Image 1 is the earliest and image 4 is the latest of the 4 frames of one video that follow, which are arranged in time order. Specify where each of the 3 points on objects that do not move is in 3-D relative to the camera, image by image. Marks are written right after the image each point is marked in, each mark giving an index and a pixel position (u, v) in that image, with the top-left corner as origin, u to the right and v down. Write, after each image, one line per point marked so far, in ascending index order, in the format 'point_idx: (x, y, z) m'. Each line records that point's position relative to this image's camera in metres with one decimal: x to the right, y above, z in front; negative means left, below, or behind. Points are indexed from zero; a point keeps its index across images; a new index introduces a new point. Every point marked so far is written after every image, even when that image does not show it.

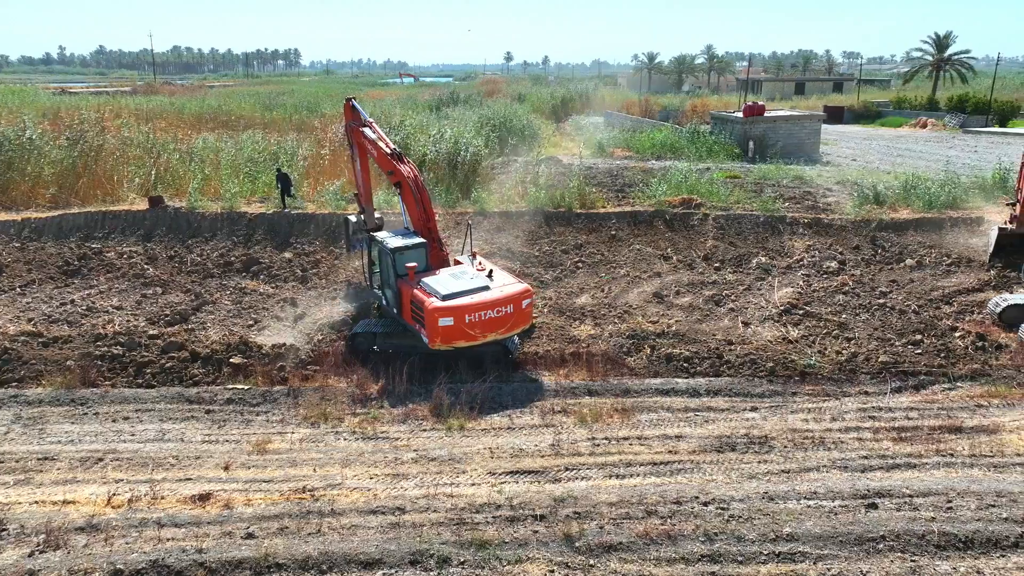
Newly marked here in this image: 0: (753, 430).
0: (+2.2, -1.3, +7.1) m
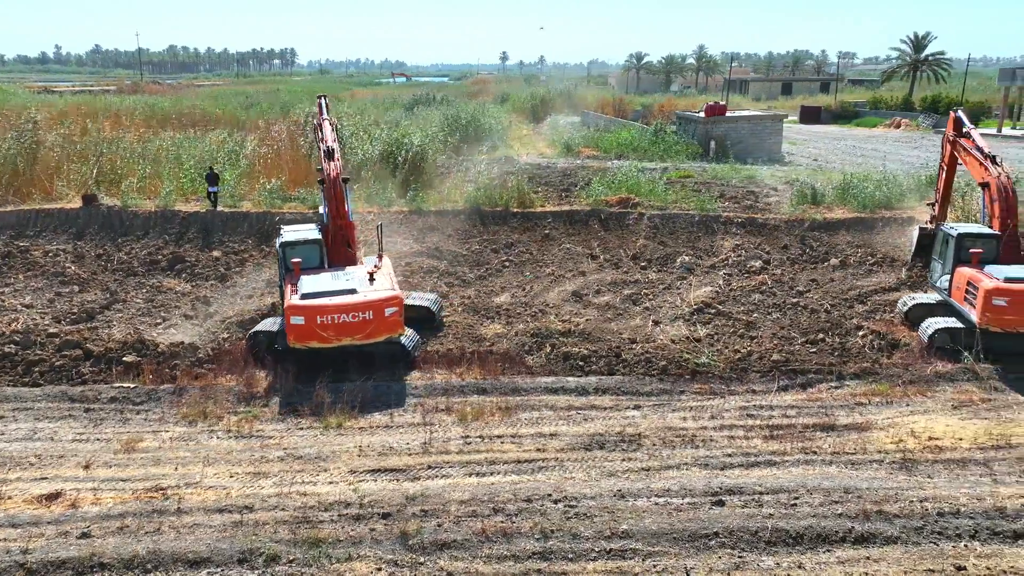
0: (+1.1, -1.3, +7.1) m
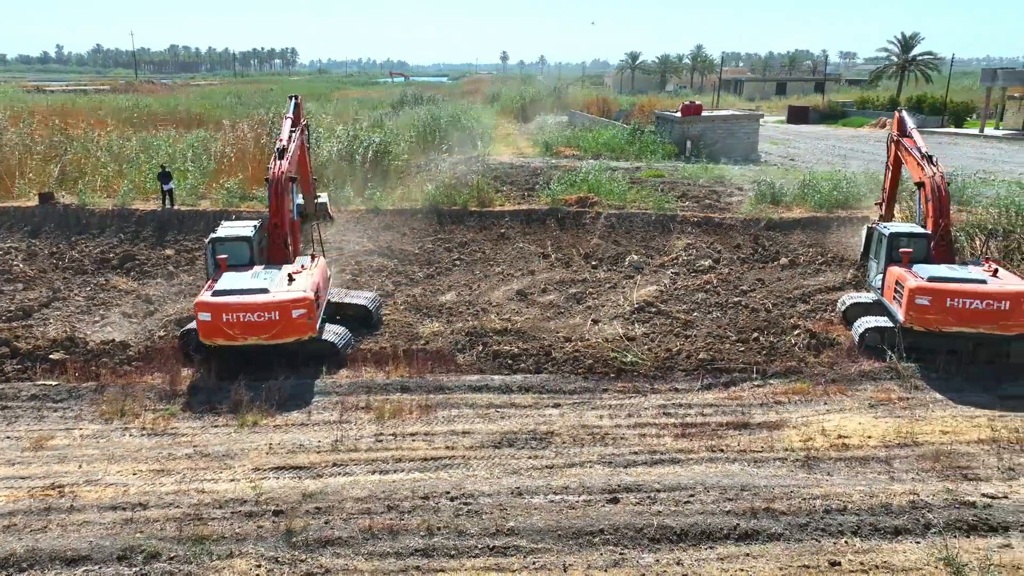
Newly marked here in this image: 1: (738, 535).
0: (+0.3, -1.3, +7.2) m
1: (+1.6, -1.7, +5.3) m
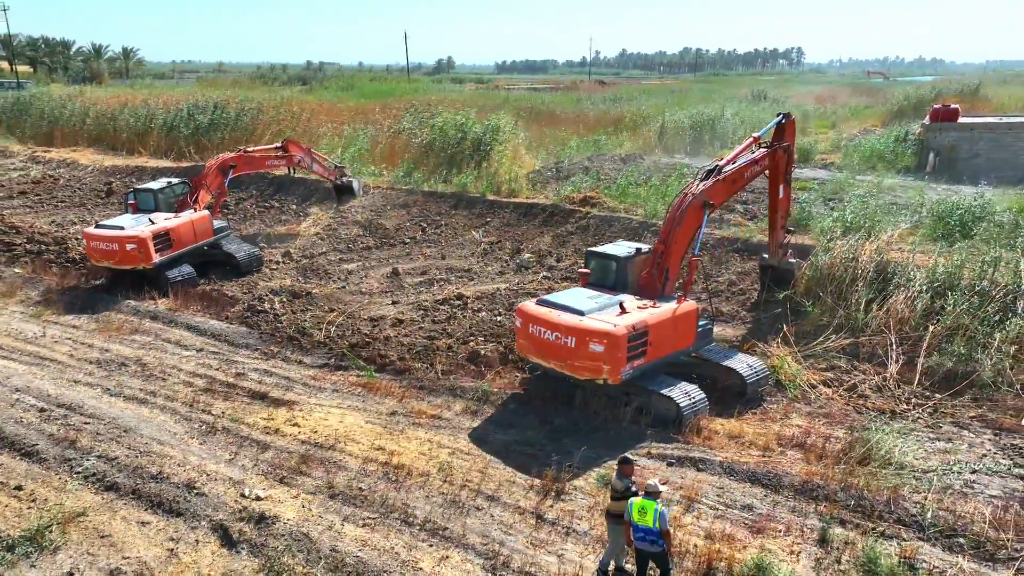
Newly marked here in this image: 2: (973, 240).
0: (-4.0, -0.8, +8.5) m
1: (-4.0, -1.3, +6.3) m
2: (+6.1, +0.6, +10.2) m
